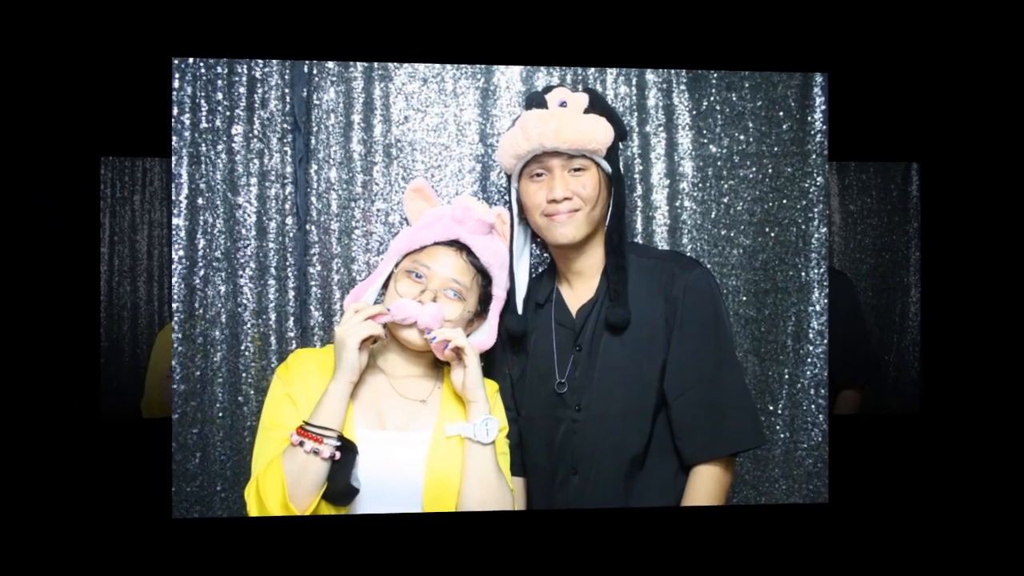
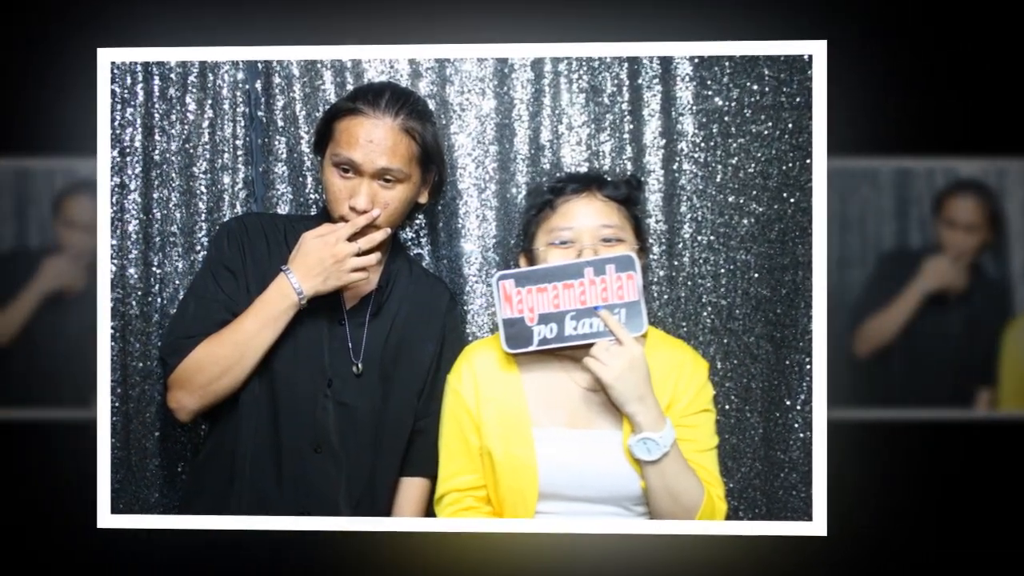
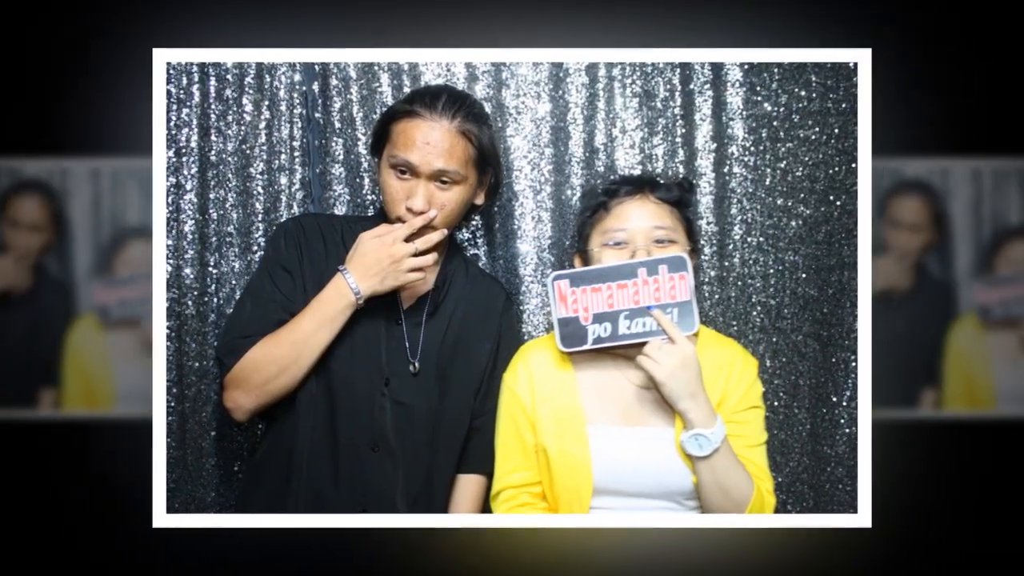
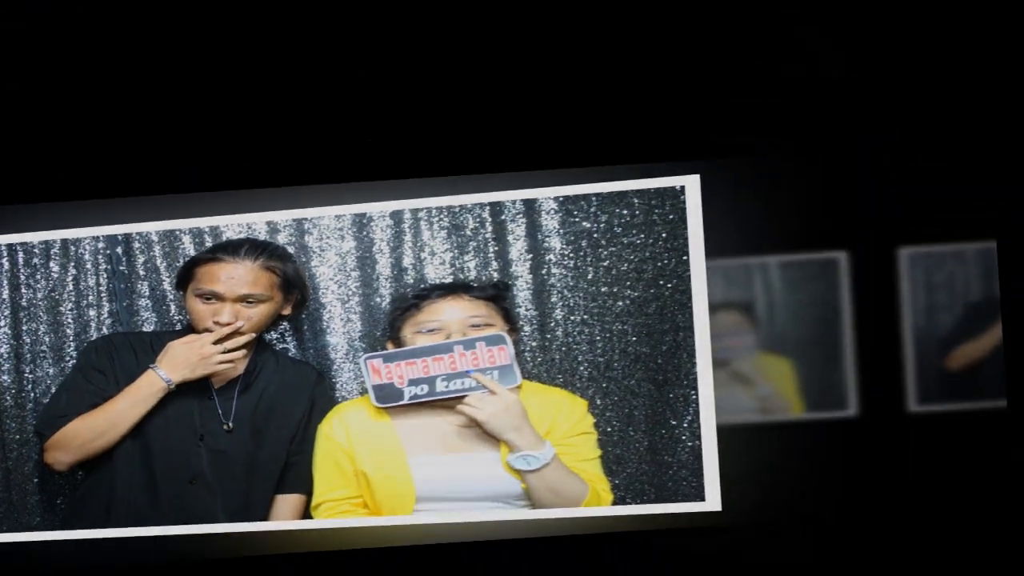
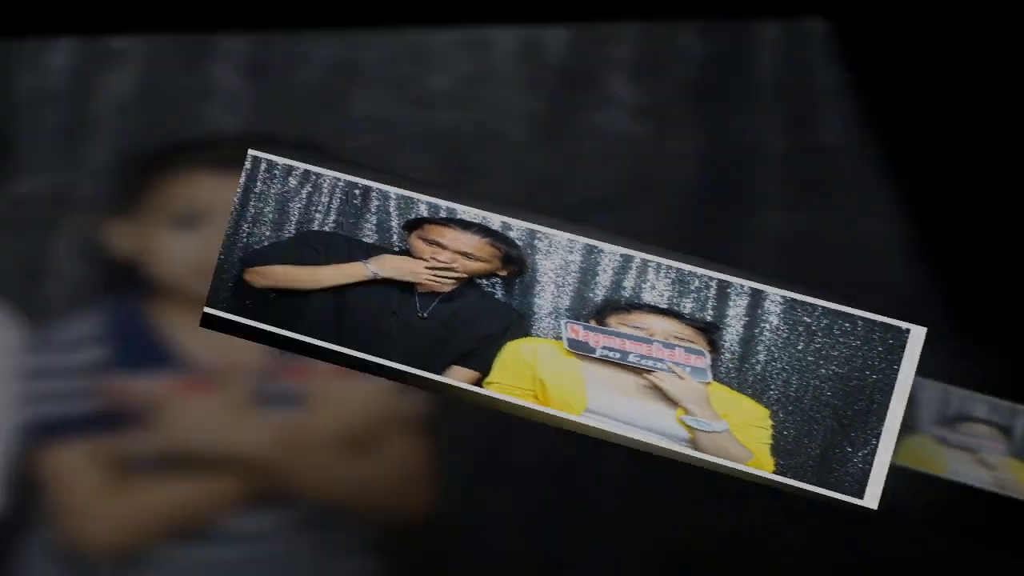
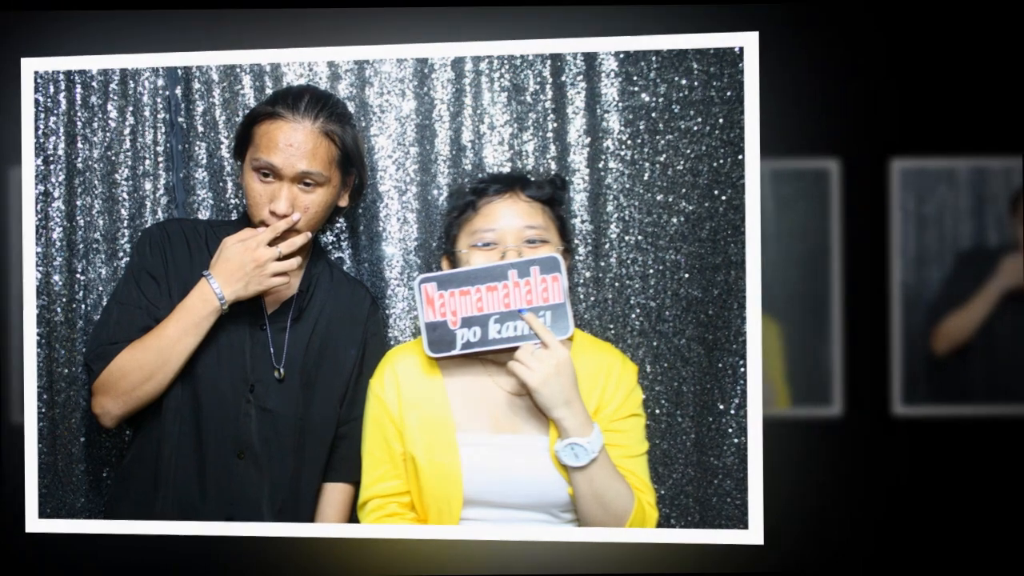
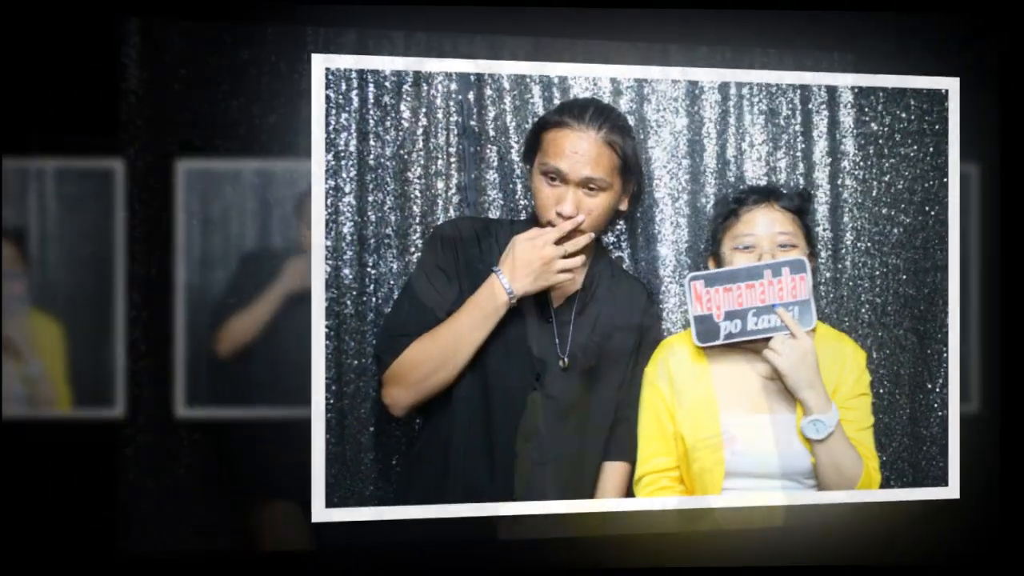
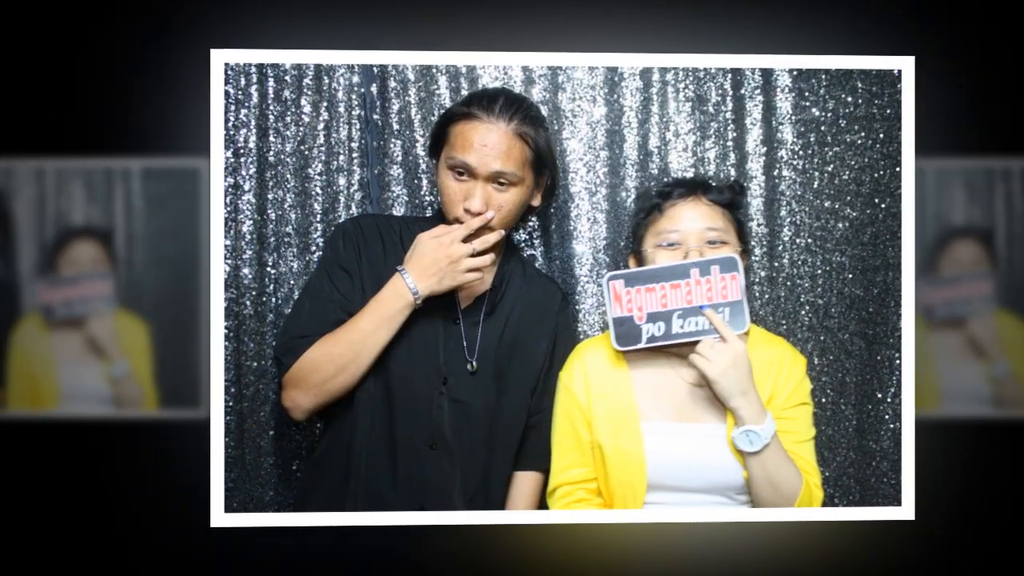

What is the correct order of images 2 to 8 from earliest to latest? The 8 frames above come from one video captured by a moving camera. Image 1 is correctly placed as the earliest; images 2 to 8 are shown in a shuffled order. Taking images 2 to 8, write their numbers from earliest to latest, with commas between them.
7, 8, 3, 2, 6, 4, 5
